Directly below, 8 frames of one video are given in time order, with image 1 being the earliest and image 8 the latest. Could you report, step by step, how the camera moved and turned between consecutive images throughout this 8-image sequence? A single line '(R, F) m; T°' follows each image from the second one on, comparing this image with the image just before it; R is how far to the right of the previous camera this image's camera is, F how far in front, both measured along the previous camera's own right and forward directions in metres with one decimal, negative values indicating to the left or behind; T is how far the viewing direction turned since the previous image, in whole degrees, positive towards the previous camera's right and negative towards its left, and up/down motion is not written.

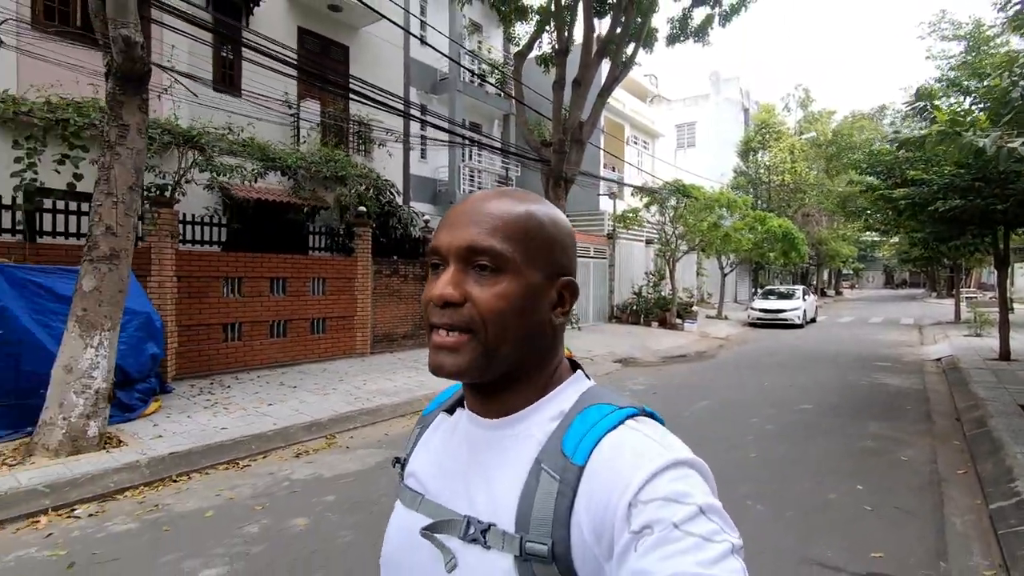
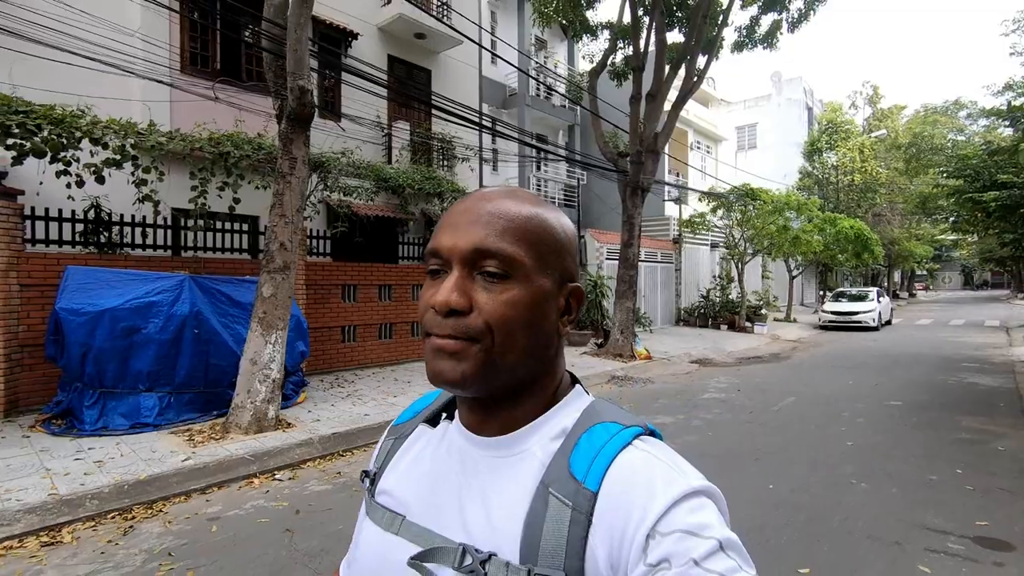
(-0.7, -0.7) m; -5°
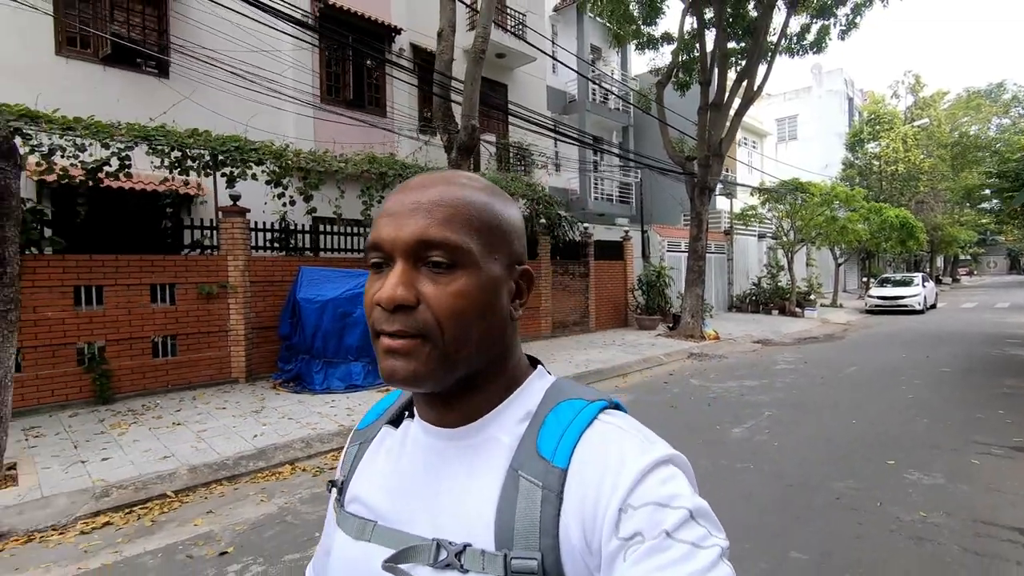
(-1.4, -1.7) m; -3°
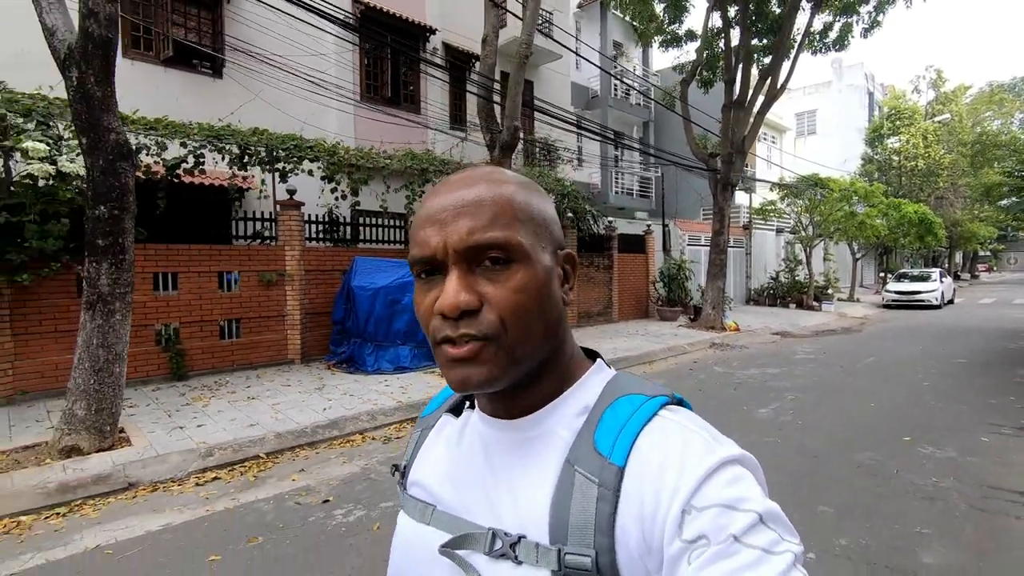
(-0.4, -0.5) m; -1°
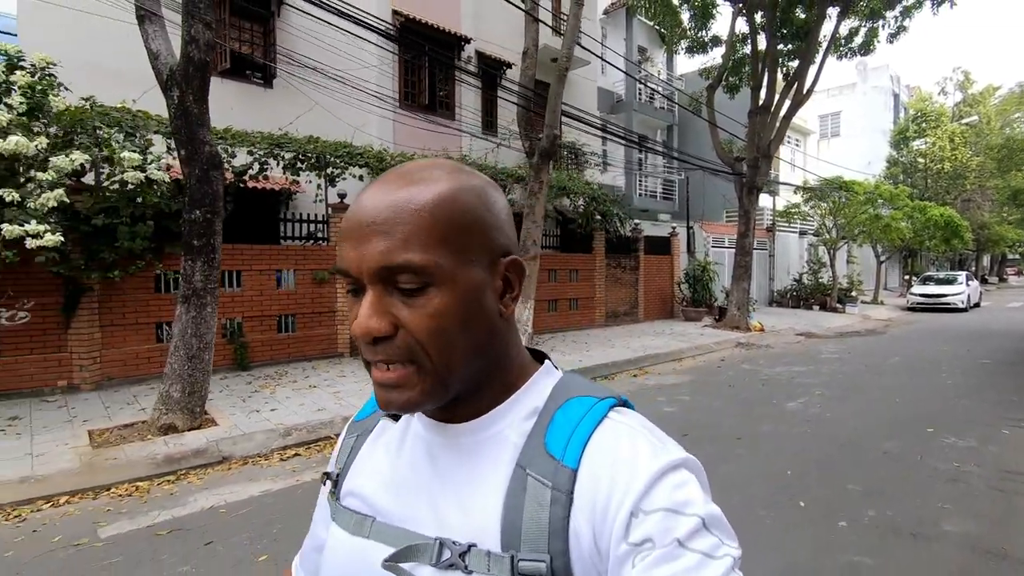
(-0.3, -0.5) m; -2°
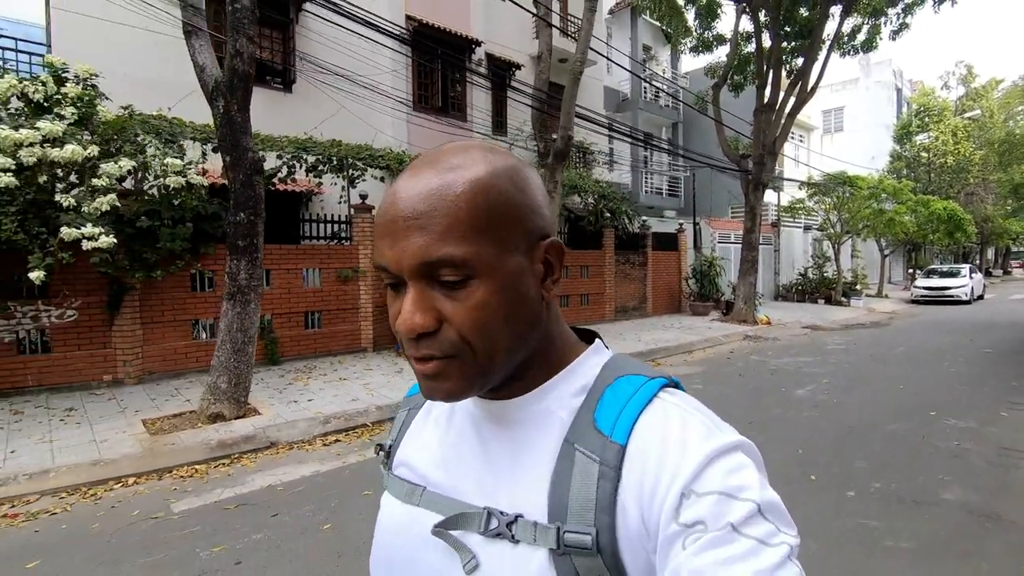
(-0.2, -0.3) m; 0°
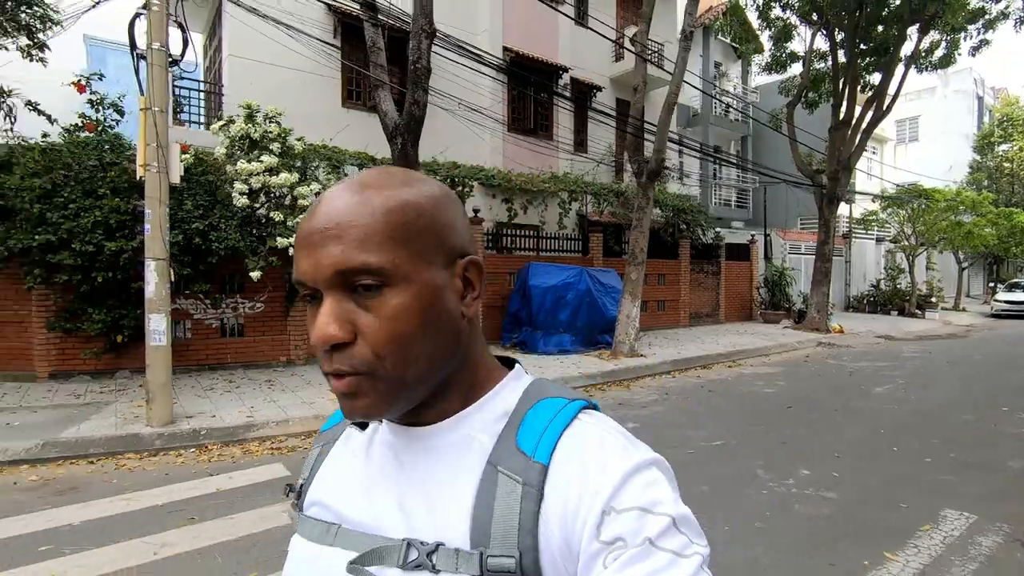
(-0.9, -1.3) m; -5°
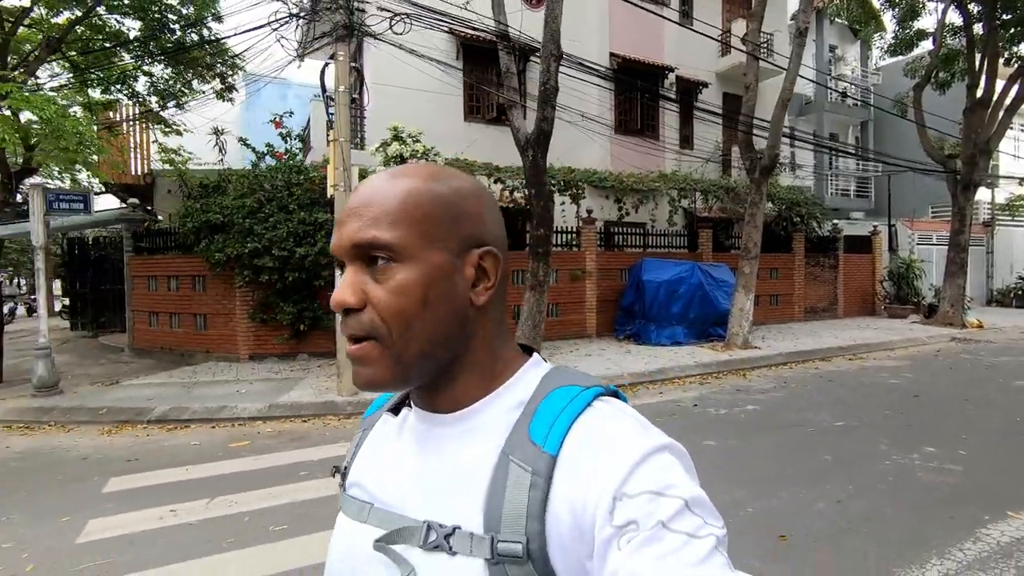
(-0.4, -0.9) m; -10°
